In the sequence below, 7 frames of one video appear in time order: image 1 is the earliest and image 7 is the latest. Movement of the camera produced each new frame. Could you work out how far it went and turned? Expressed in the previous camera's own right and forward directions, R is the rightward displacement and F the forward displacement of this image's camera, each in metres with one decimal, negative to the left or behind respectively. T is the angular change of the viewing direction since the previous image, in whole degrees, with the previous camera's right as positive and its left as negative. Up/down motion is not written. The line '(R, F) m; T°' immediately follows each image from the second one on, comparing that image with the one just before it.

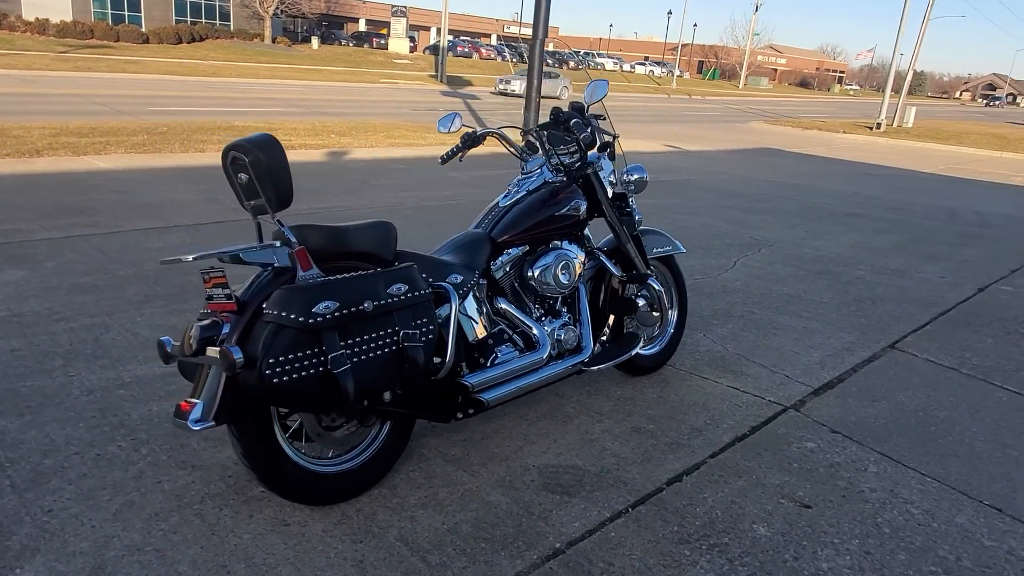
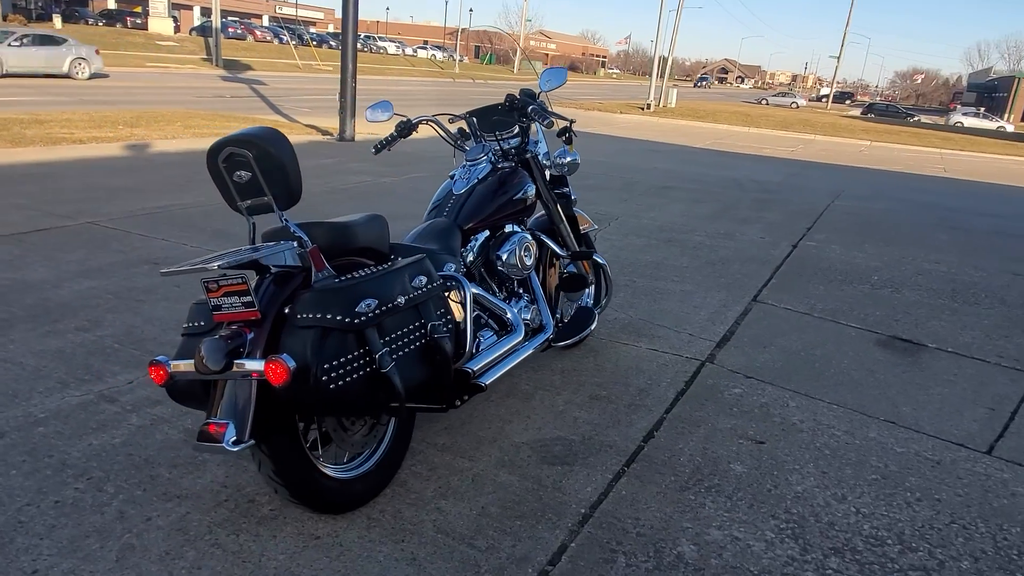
(-0.8, 0.0) m; +16°
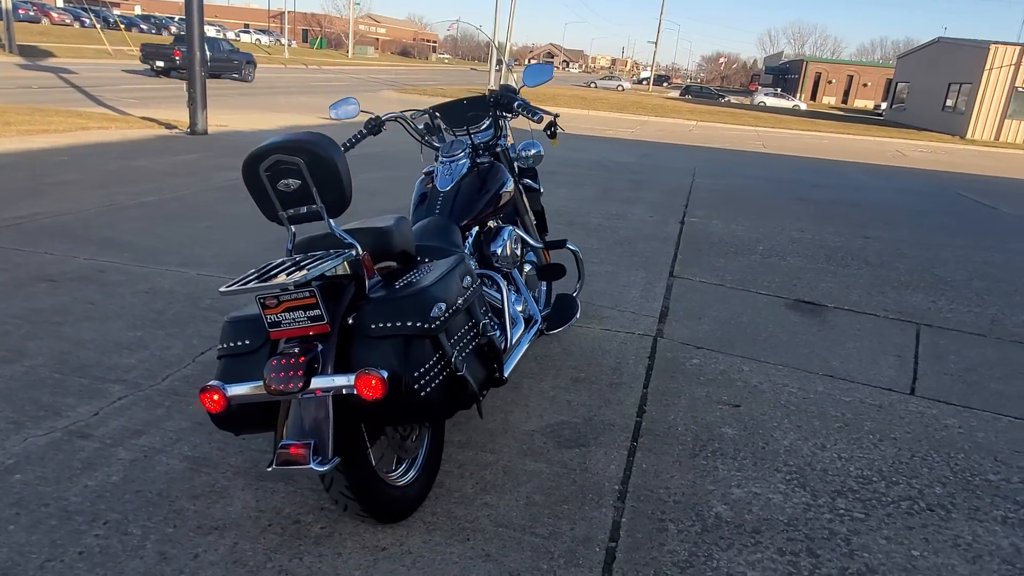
(-0.7, 0.0) m; +12°
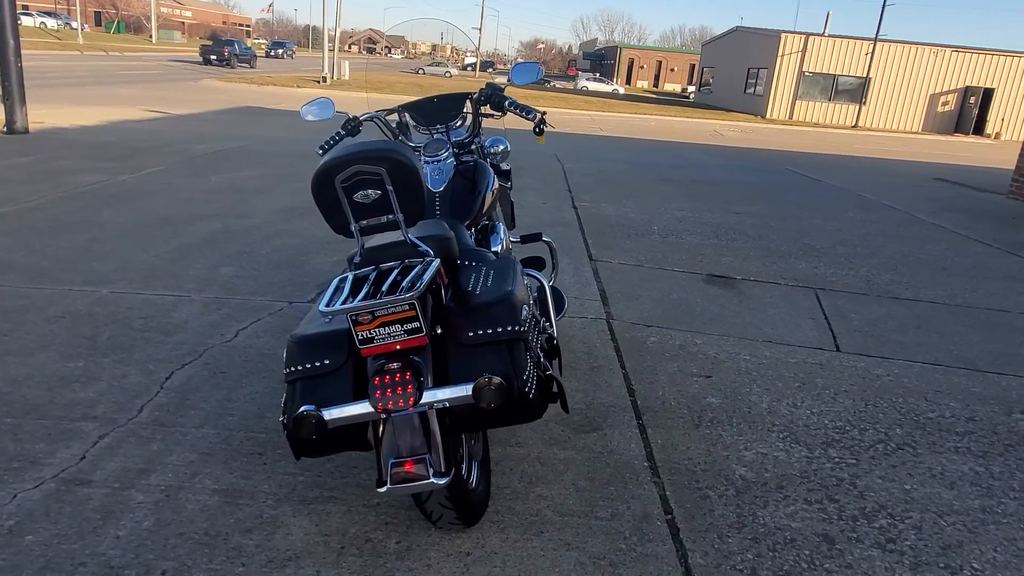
(-0.8, 0.0) m; +13°
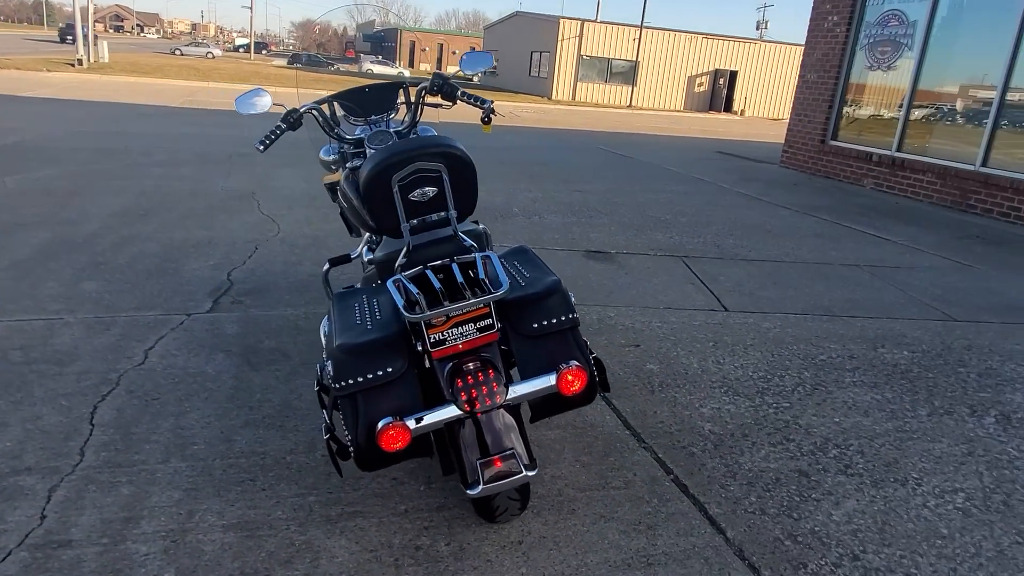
(-0.8, +0.1) m; +16°
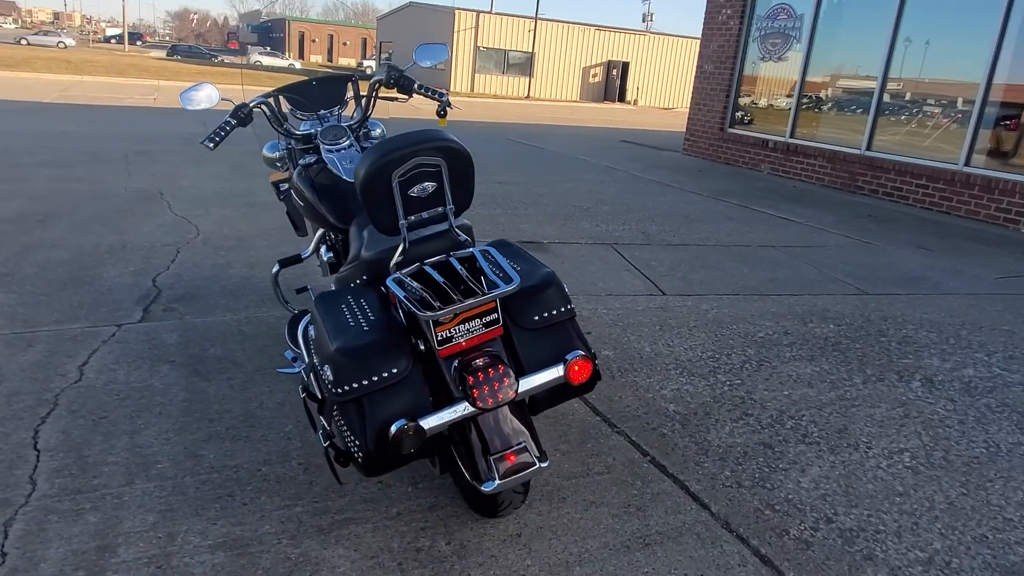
(-0.3, 0.0) m; +8°
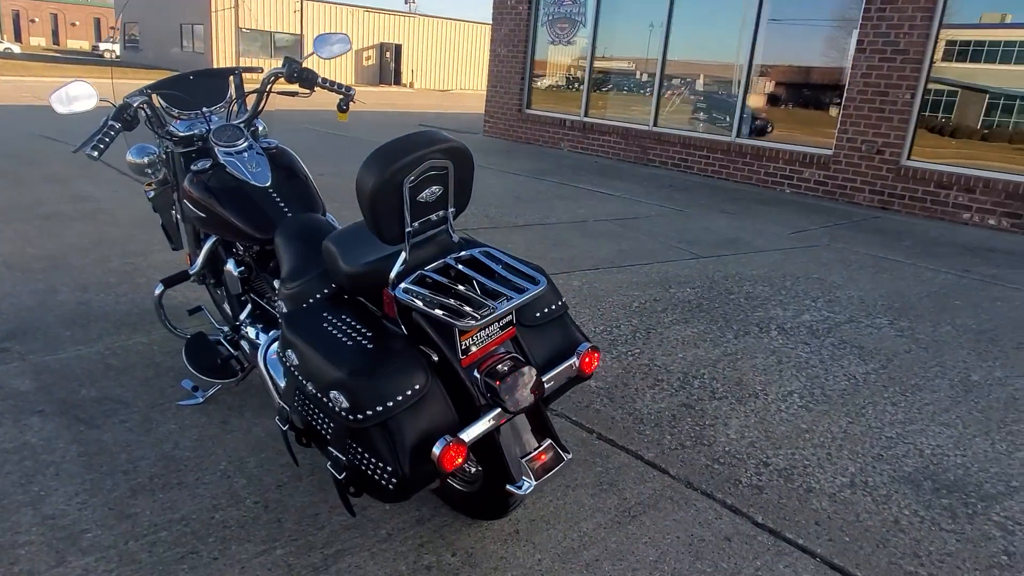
(-0.6, +0.1) m; +17°
